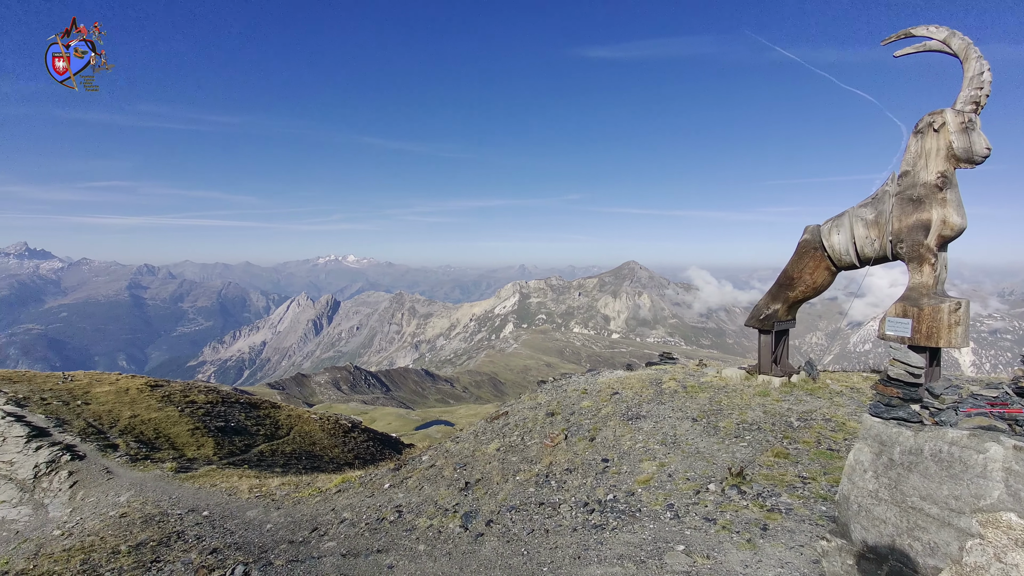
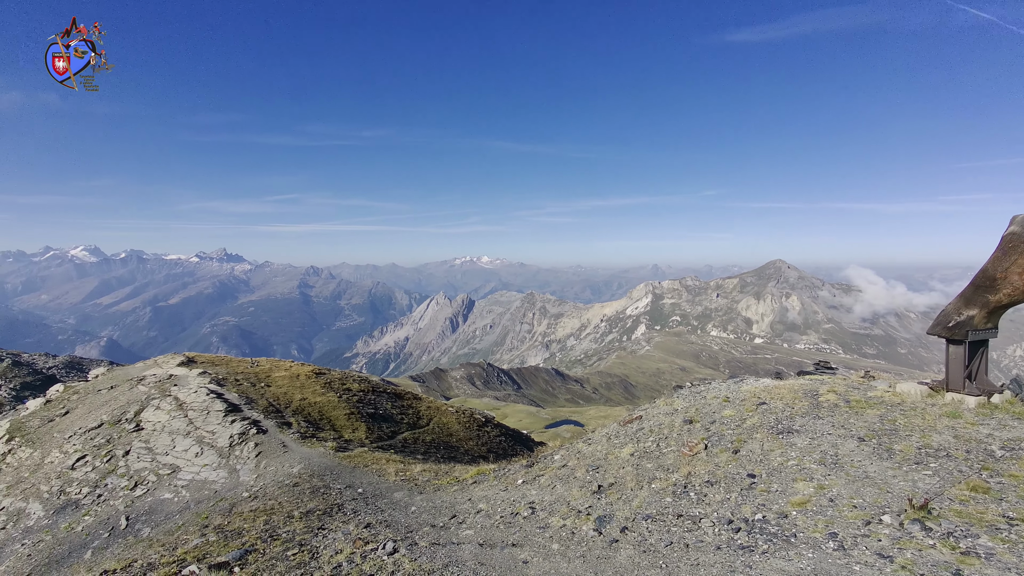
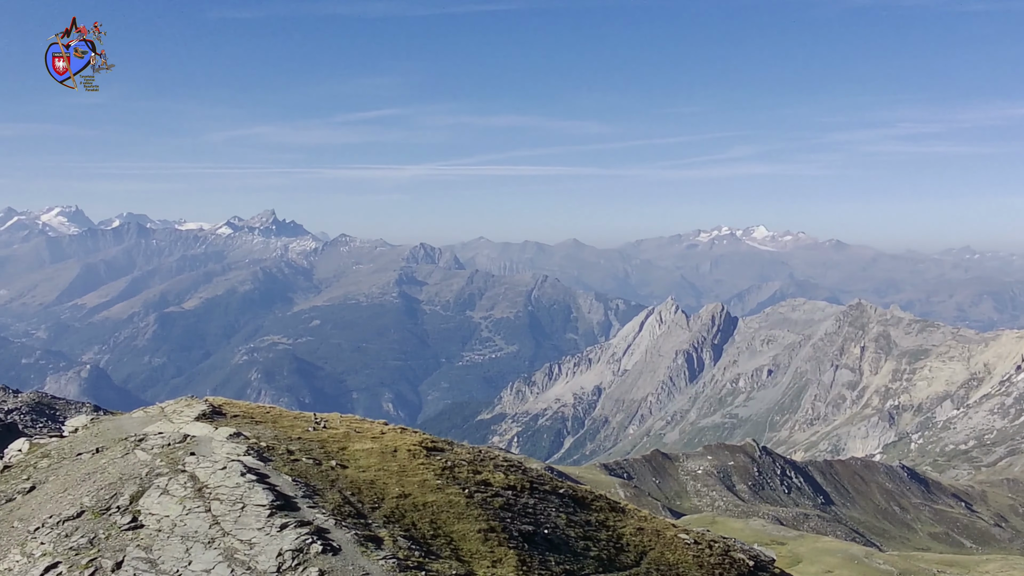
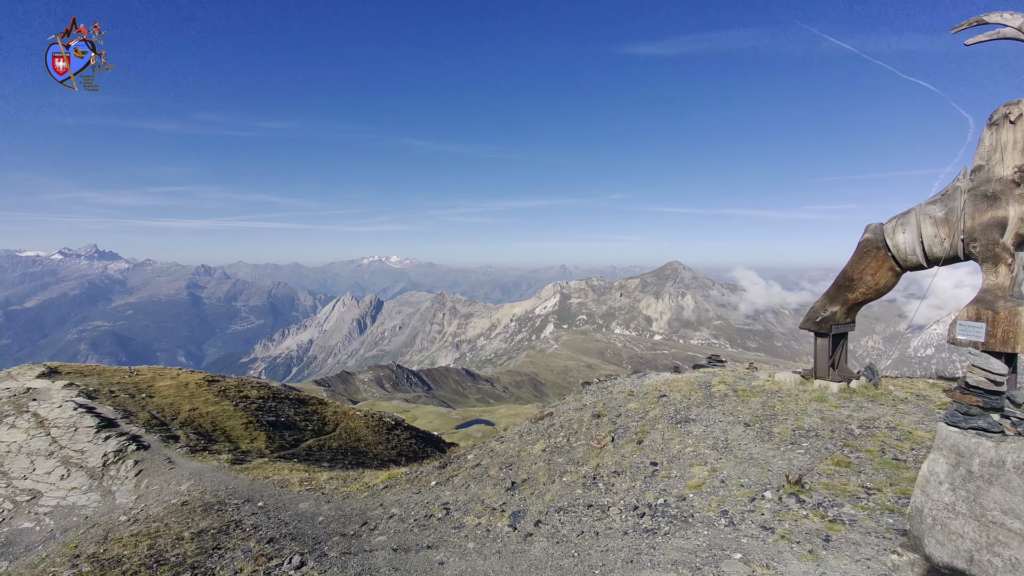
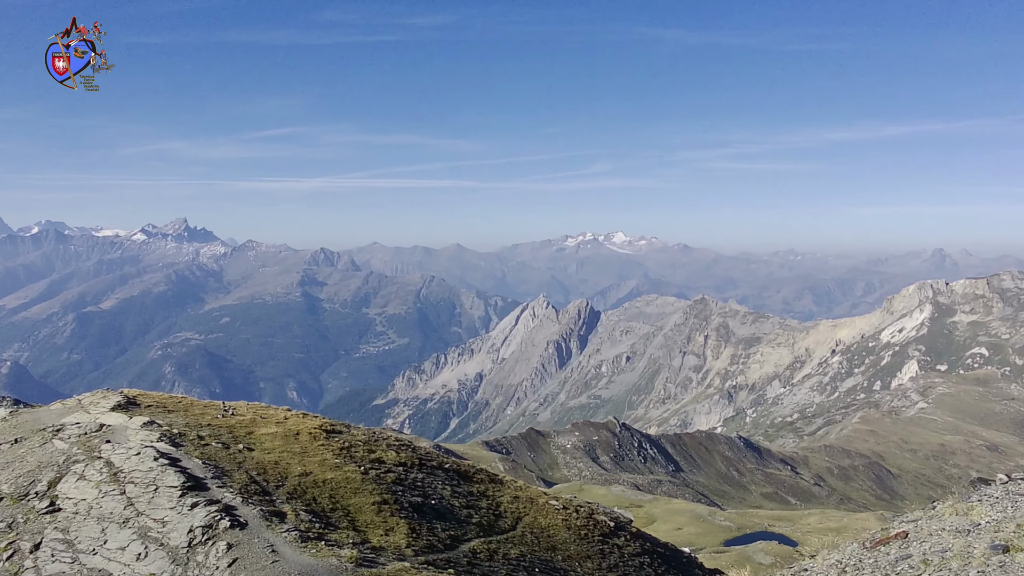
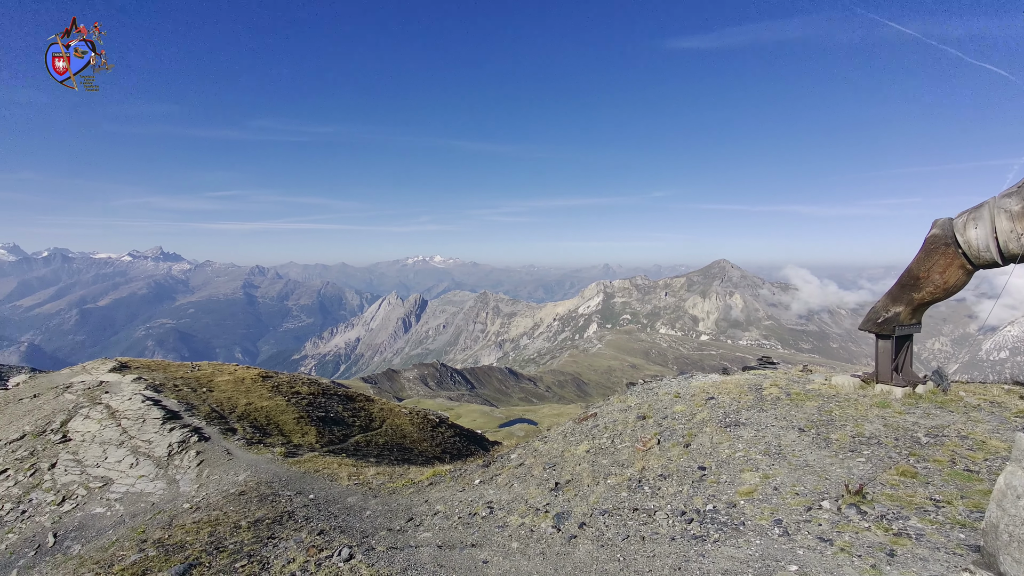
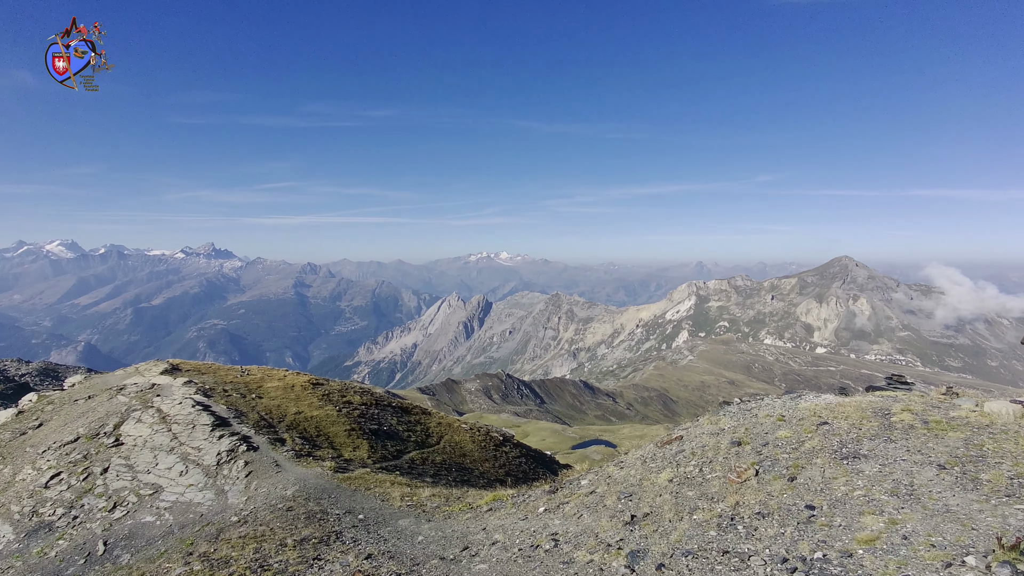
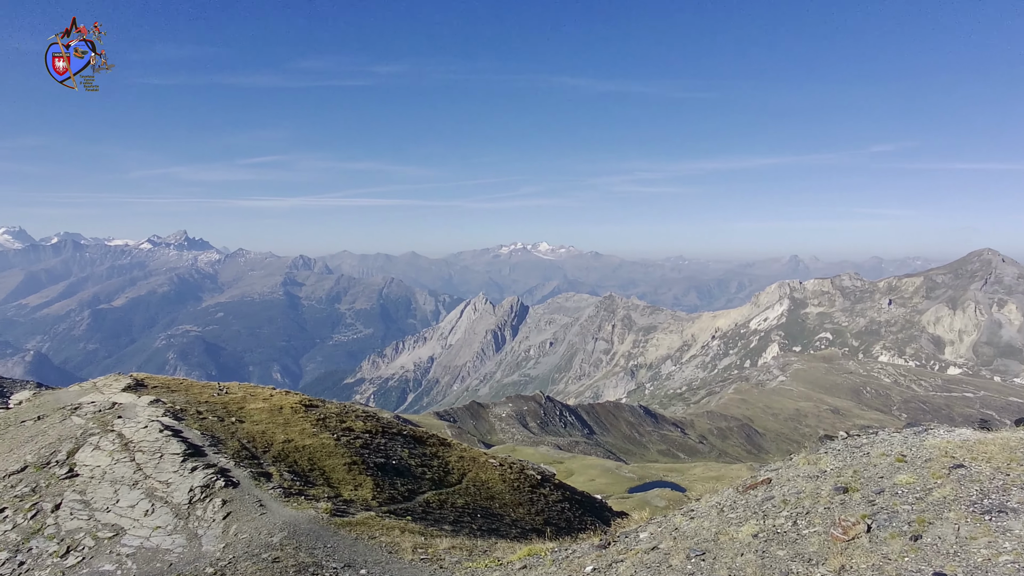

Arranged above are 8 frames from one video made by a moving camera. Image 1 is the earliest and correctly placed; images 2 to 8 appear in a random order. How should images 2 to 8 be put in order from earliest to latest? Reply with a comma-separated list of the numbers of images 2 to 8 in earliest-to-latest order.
4, 6, 2, 7, 8, 5, 3
